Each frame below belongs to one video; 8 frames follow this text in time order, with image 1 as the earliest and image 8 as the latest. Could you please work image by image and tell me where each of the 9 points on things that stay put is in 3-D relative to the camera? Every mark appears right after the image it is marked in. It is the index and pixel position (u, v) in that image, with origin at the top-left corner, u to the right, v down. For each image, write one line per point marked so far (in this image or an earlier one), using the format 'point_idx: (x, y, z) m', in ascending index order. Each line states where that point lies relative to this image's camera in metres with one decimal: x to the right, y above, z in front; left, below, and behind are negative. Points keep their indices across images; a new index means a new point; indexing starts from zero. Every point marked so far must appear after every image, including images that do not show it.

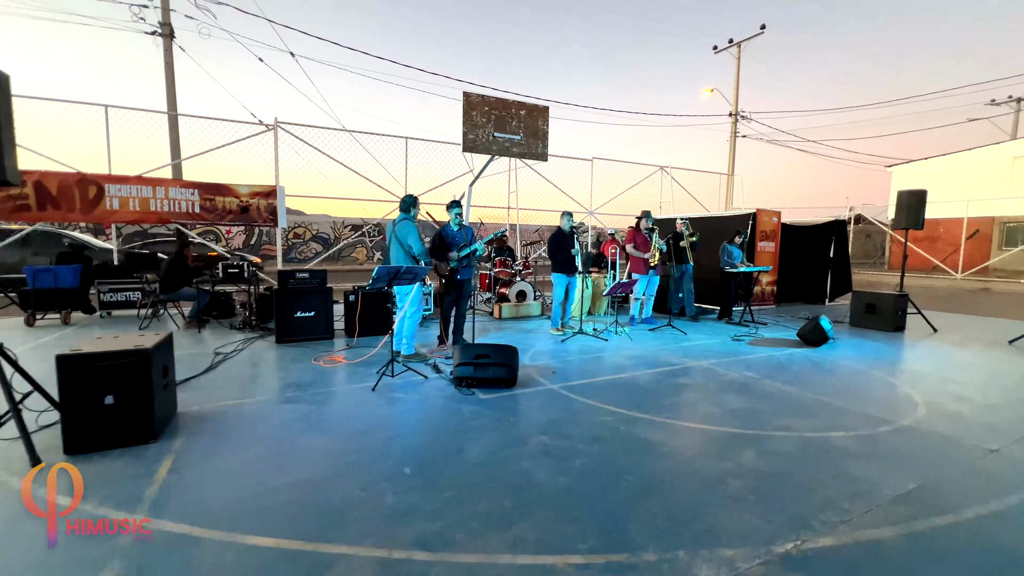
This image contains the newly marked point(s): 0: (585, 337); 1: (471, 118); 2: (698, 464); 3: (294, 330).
0: (+1.1, -0.7, +6.0) m
1: (-0.7, +3.0, +8.0) m
2: (+1.1, -1.0, +2.5) m
3: (-2.6, -0.5, +5.5) m
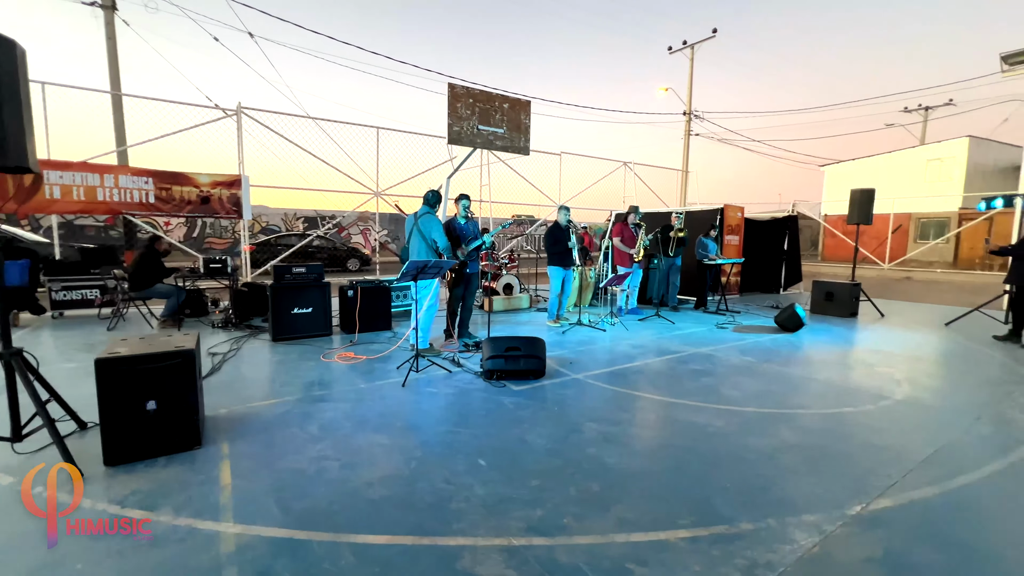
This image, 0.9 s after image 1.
0: (+1.0, -0.6, +6.2) m
1: (-1.0, +3.1, +7.9) m
2: (+1.5, -1.0, +2.8) m
3: (-2.5, -0.5, +5.2) m
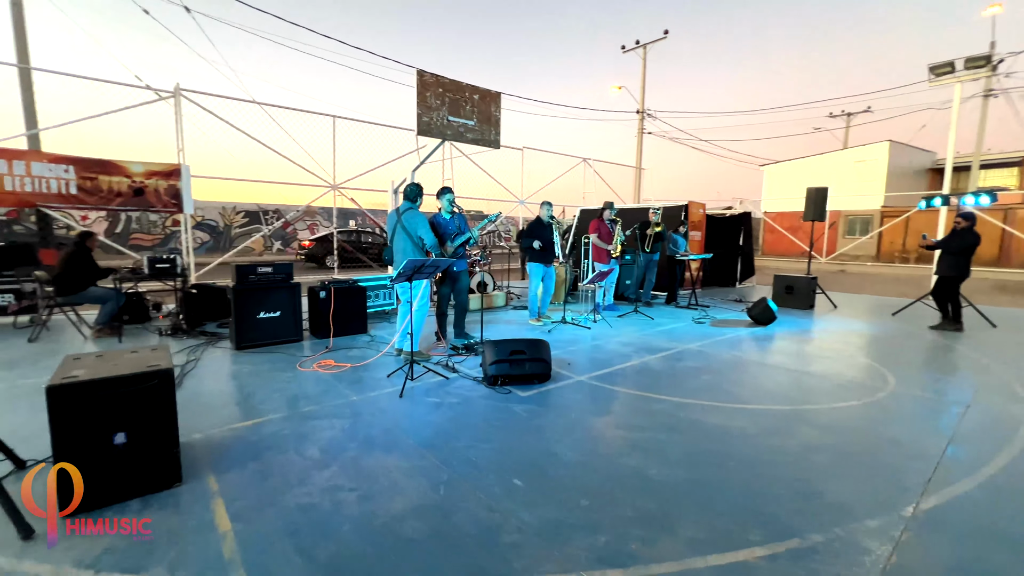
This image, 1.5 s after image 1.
0: (+0.8, -0.5, +6.0) m
1: (-1.4, +3.1, +7.5) m
2: (+1.6, -1.0, +2.7) m
3: (-2.7, -0.5, +4.7) m
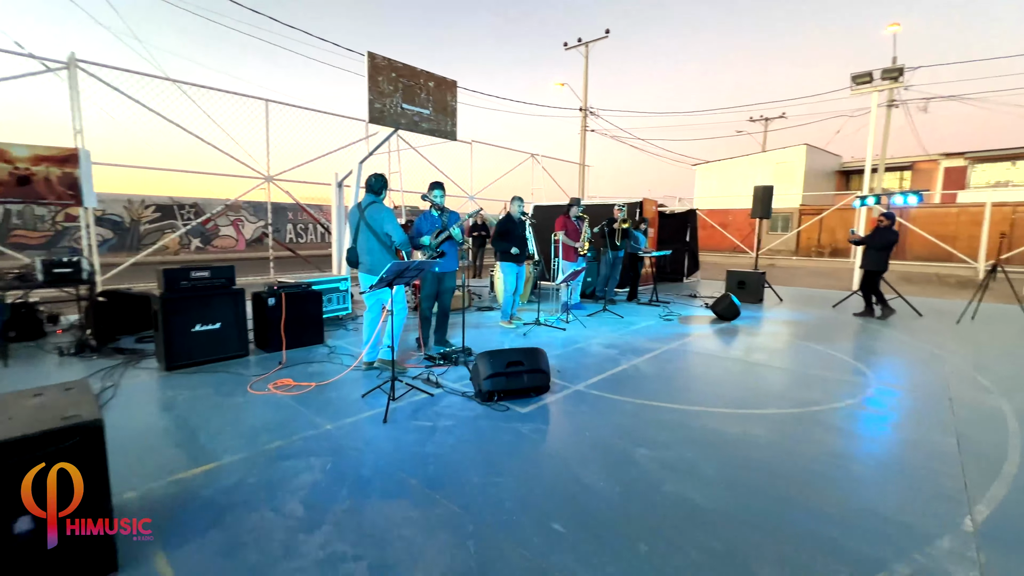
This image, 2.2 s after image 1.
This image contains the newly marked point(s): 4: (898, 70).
0: (+0.4, -0.5, +5.8) m
1: (-2.1, +3.1, +6.9) m
2: (+1.7, -1.0, +2.6) m
3: (-2.8, -0.6, +4.0) m
4: (+9.2, +5.2, +10.7) m
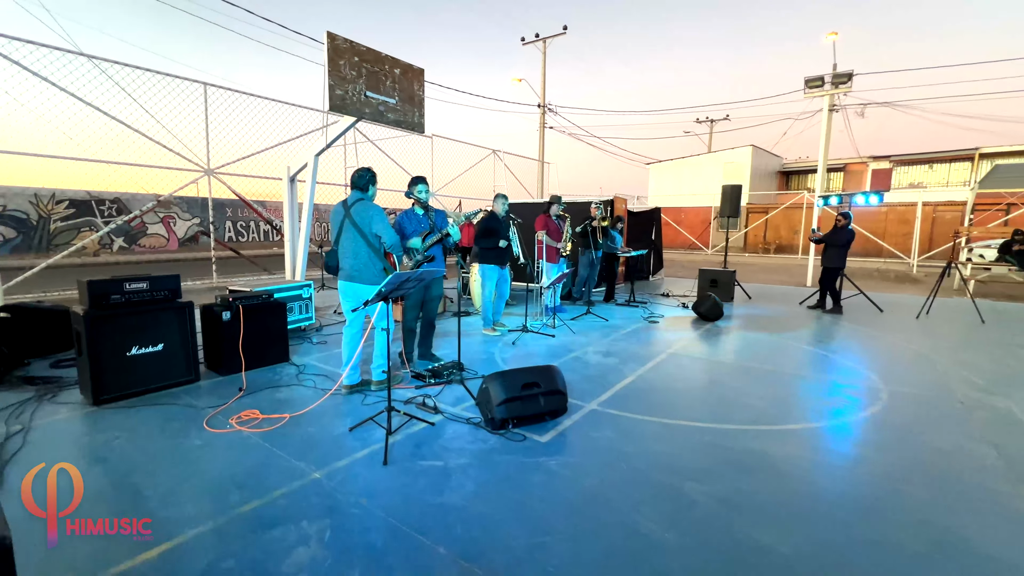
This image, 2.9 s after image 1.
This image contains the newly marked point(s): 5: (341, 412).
0: (+0.2, -0.6, +5.4) m
1: (-2.4, +3.0, +6.2) m
2: (+1.9, -1.0, +2.4) m
3: (-2.8, -0.7, +3.3) m
4: (+8.4, +5.3, +11.2) m
5: (-1.2, -0.9, +3.1) m
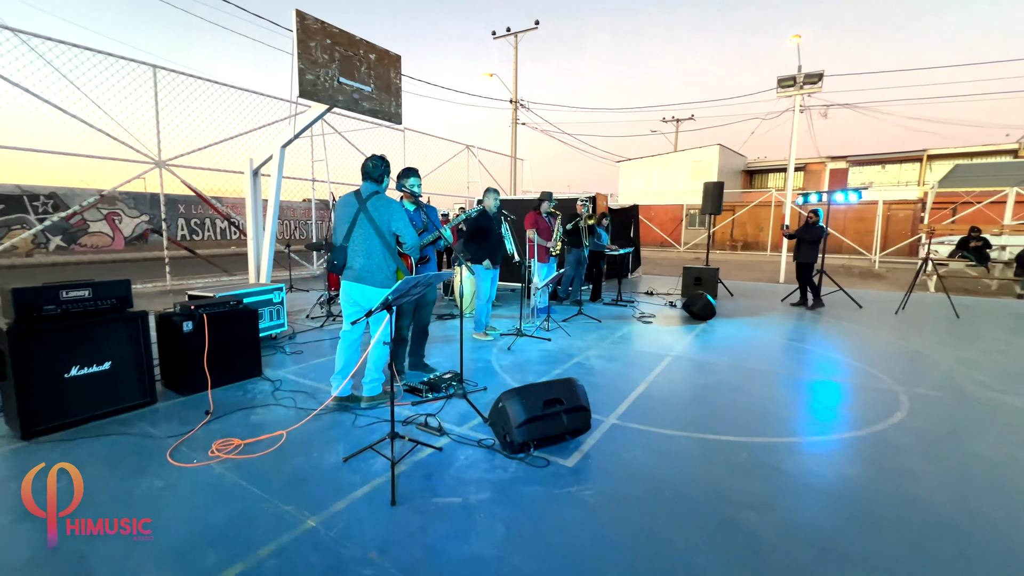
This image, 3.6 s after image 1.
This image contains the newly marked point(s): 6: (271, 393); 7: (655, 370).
0: (+0.2, -0.6, +5.1) m
1: (-2.6, +3.0, +5.7) m
2: (+2.0, -1.0, +2.2) m
3: (-2.7, -0.7, +2.8) m
4: (+7.8, +5.4, +11.4) m
5: (-1.1, -0.9, +2.7) m
6: (-1.8, -0.8, +3.4) m
7: (+1.3, -0.8, +4.3) m
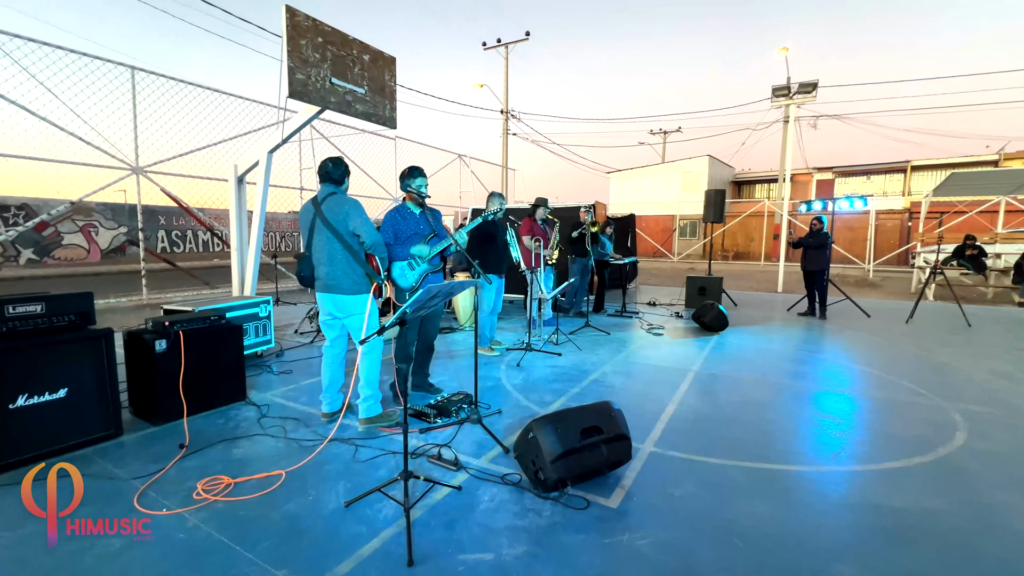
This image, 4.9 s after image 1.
0: (+0.2, -0.7, +4.7) m
1: (-2.5, +2.8, +5.3) m
2: (+2.2, -1.0, +1.9) m
3: (-2.6, -0.8, +2.3) m
4: (+7.6, +5.2, +11.4) m
5: (-0.9, -0.9, +2.3) m
6: (-1.7, -0.9, +3.0) m
7: (+1.4, -0.9, +4.0) m
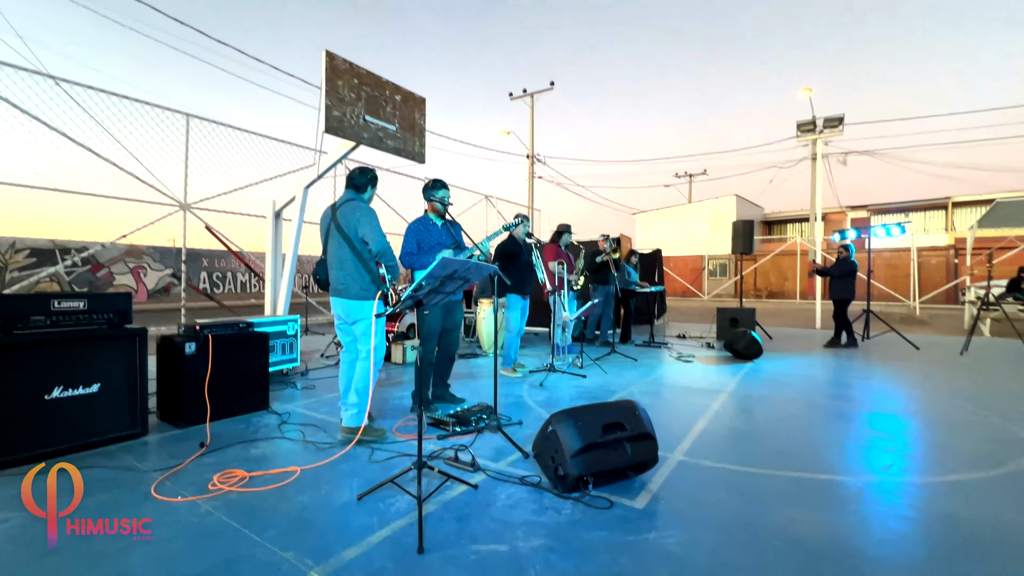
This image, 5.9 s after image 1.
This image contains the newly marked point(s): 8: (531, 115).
0: (+0.5, -0.9, +4.6) m
1: (-2.2, +2.5, +5.7) m
2: (+2.2, -1.0, +1.6) m
3: (-2.5, -0.8, +2.4) m
4: (+8.3, +4.3, +11.4) m
5: (-0.8, -0.9, +2.2) m
6: (-1.6, -0.9, +3.0) m
7: (+1.6, -1.0, +3.8) m
8: (+0.9, +7.2, +18.4) m
